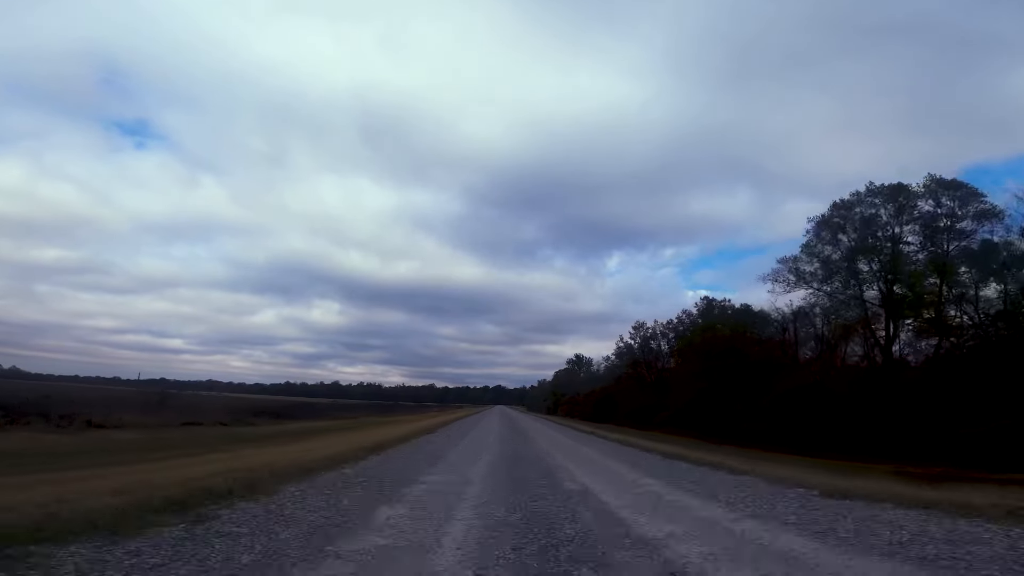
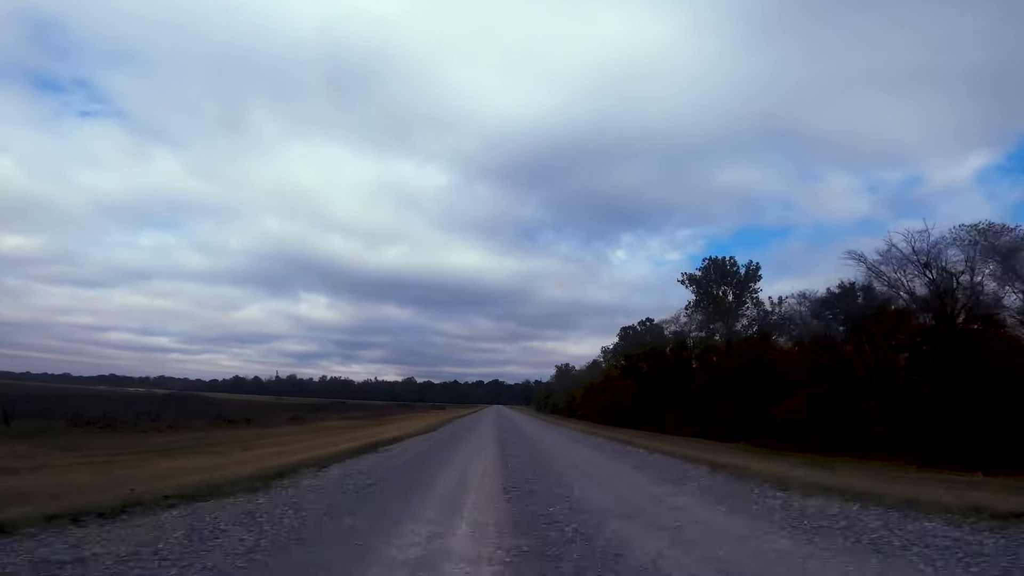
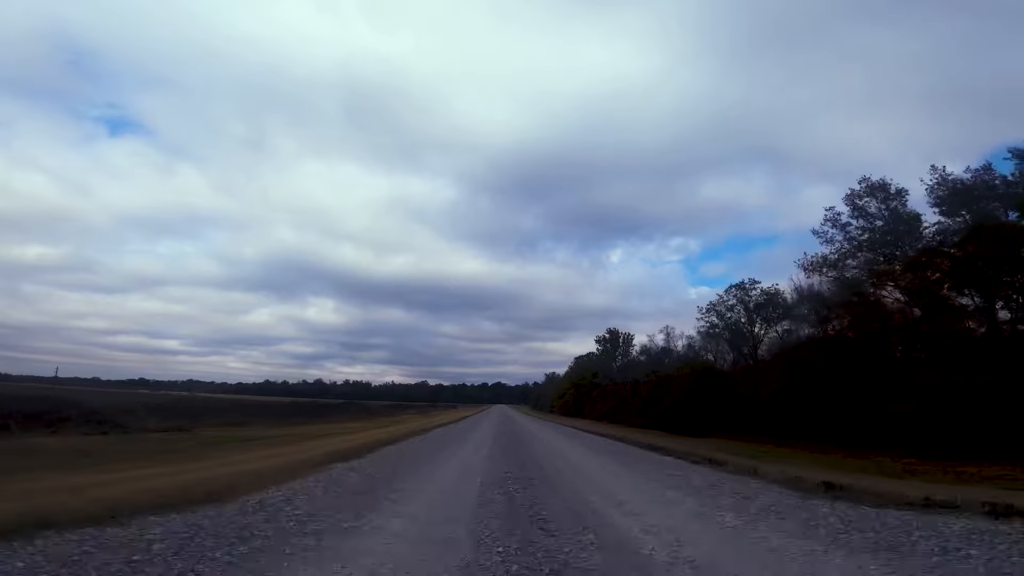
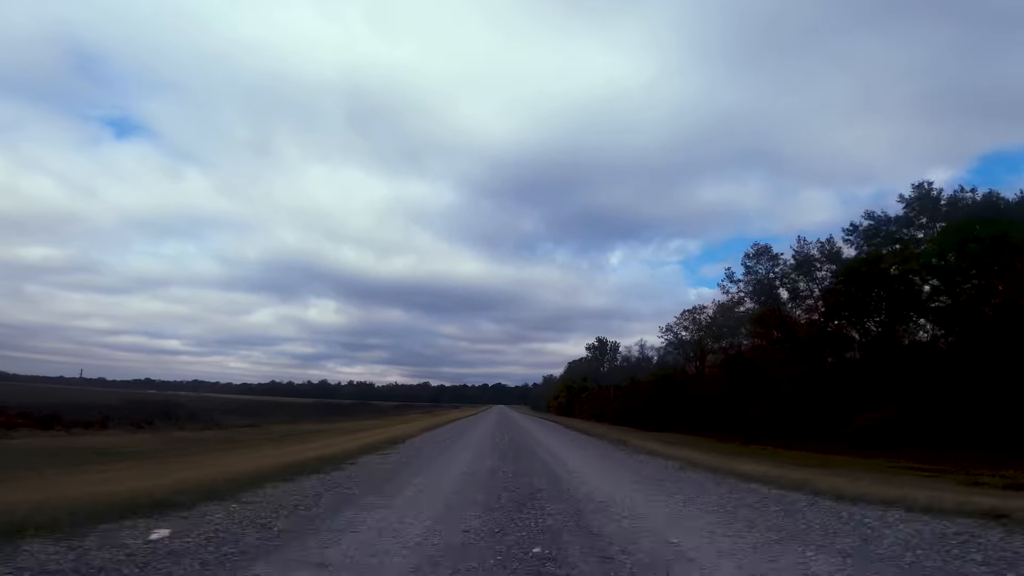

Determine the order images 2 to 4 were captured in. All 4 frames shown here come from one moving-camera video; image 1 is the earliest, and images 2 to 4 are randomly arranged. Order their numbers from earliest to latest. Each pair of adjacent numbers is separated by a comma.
4, 3, 2
